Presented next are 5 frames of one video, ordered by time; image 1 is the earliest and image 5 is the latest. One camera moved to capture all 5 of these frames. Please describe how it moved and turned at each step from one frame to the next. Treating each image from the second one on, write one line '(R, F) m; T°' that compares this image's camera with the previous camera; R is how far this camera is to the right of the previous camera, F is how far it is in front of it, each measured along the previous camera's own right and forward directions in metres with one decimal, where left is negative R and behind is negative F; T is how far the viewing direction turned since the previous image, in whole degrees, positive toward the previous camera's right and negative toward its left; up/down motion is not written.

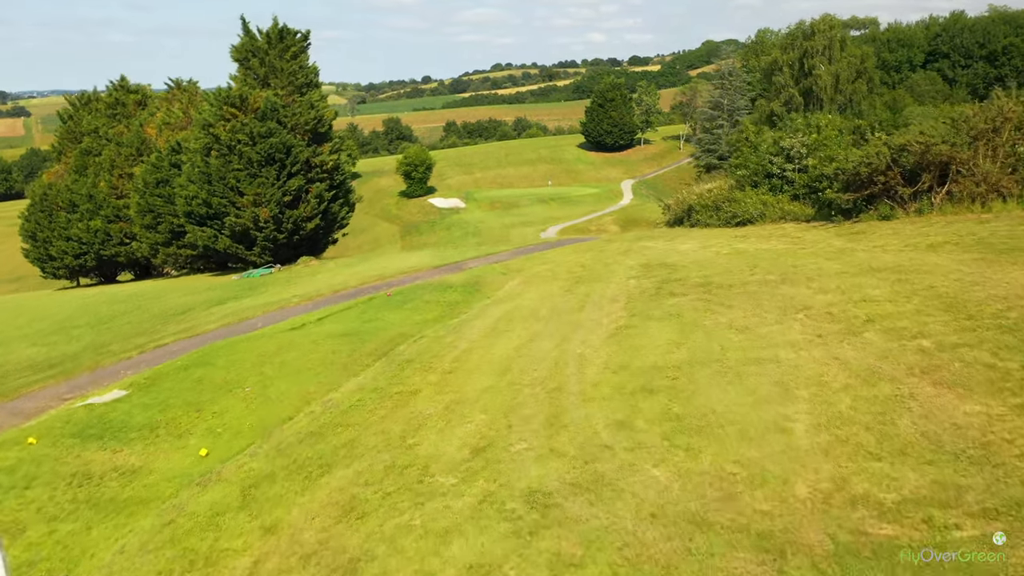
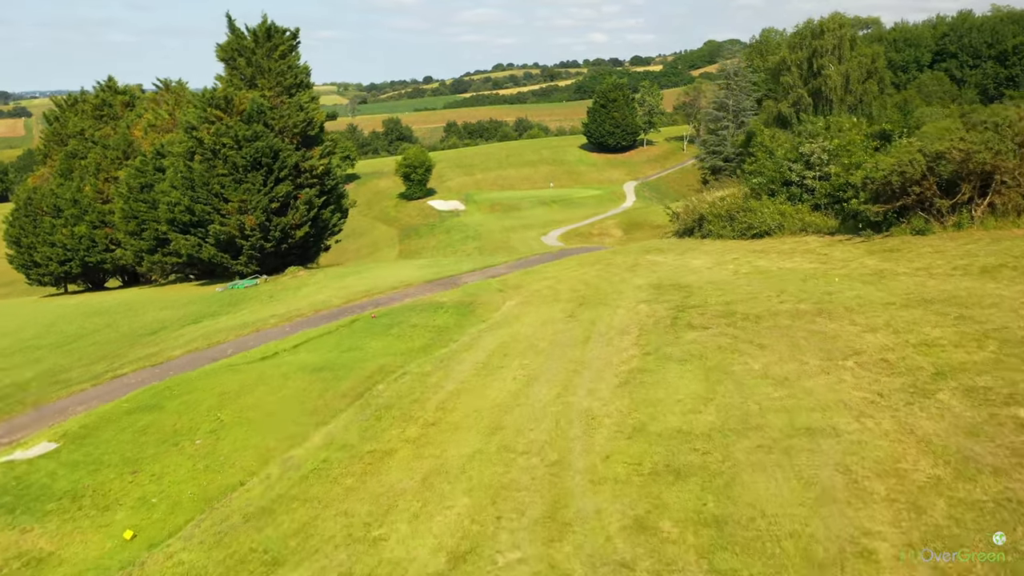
(+0.1, +1.8) m; 0°
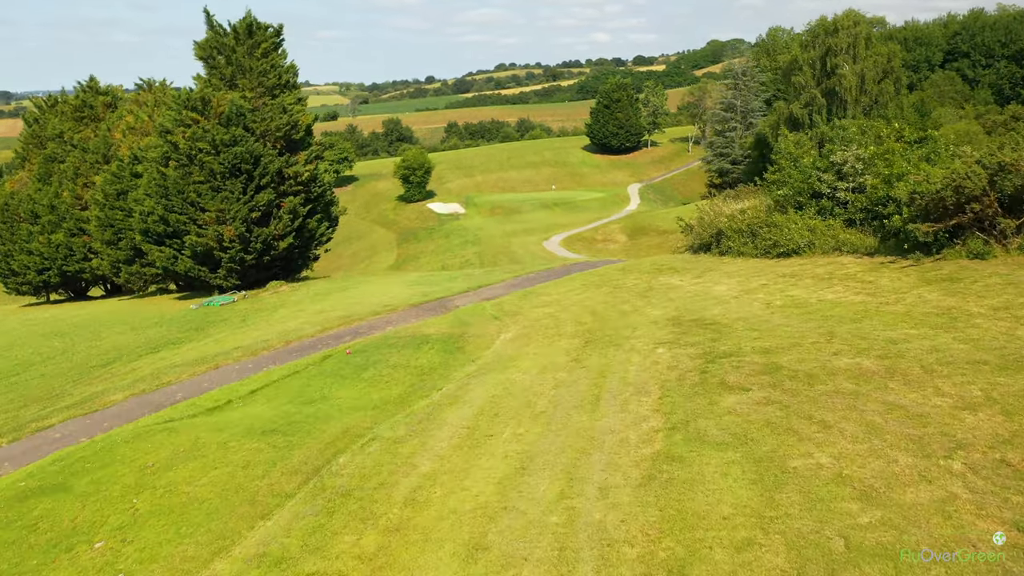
(+0.1, +2.4) m; 0°
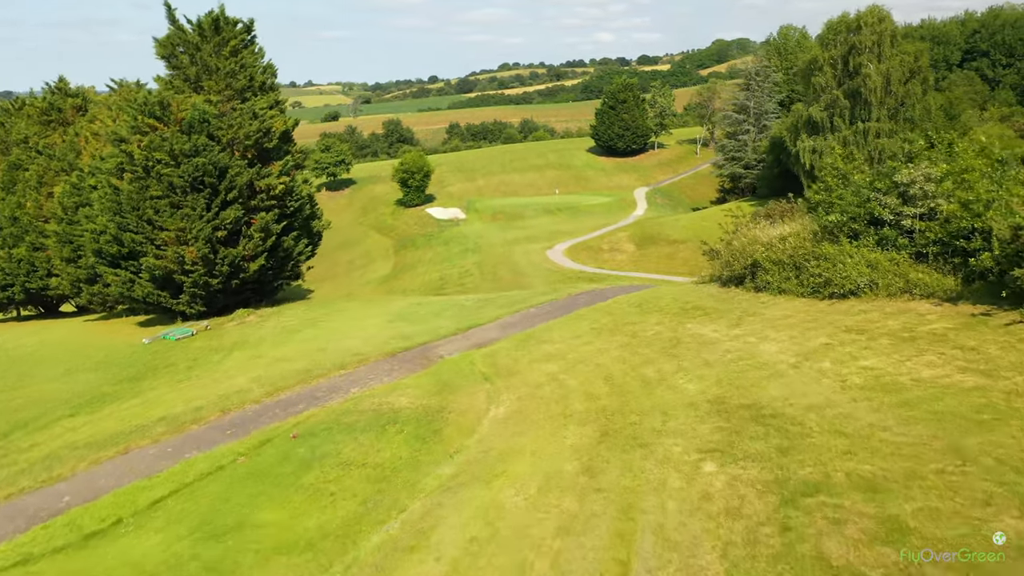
(+0.2, +3.5) m; 0°
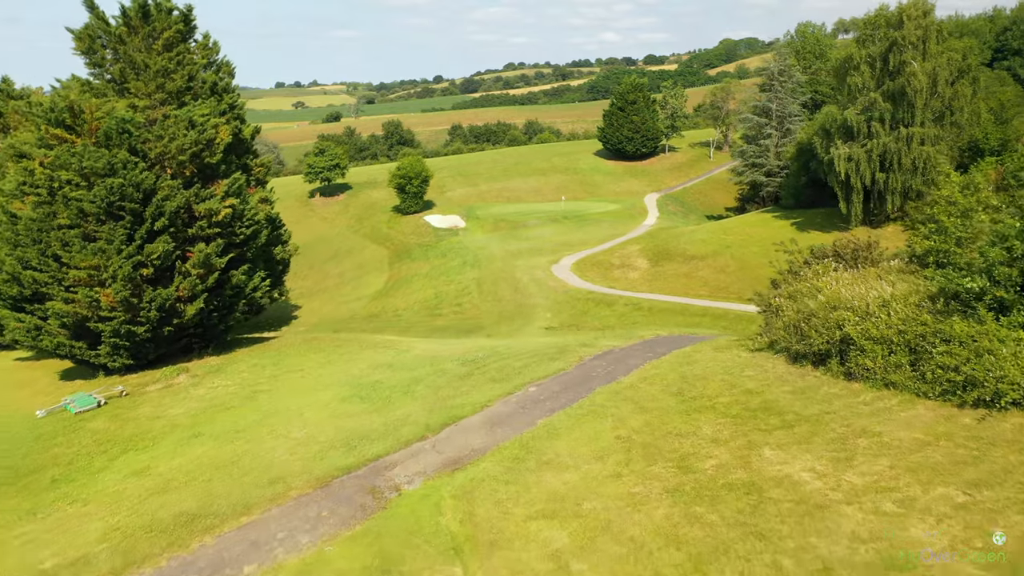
(+0.3, +5.4) m; 0°
